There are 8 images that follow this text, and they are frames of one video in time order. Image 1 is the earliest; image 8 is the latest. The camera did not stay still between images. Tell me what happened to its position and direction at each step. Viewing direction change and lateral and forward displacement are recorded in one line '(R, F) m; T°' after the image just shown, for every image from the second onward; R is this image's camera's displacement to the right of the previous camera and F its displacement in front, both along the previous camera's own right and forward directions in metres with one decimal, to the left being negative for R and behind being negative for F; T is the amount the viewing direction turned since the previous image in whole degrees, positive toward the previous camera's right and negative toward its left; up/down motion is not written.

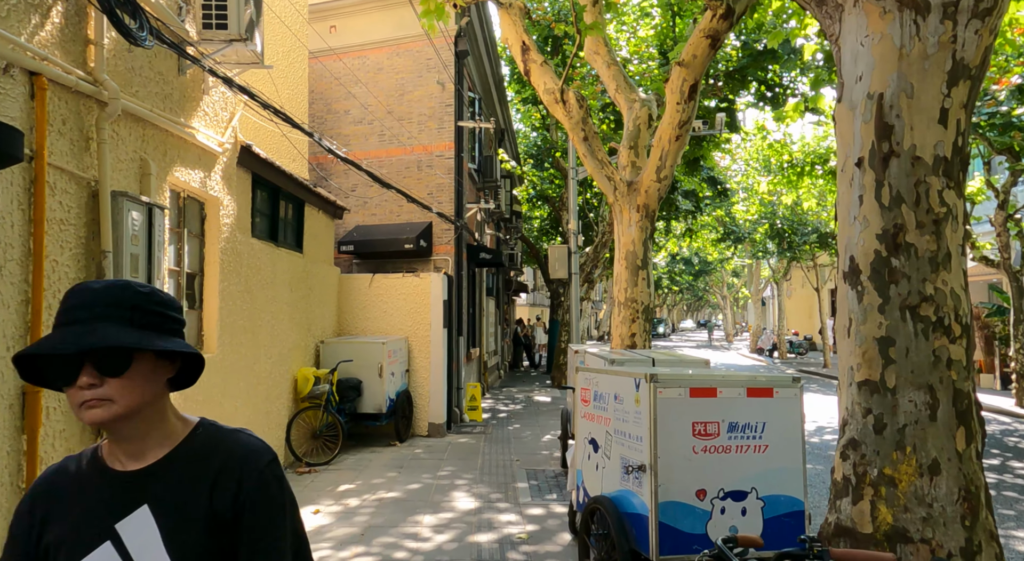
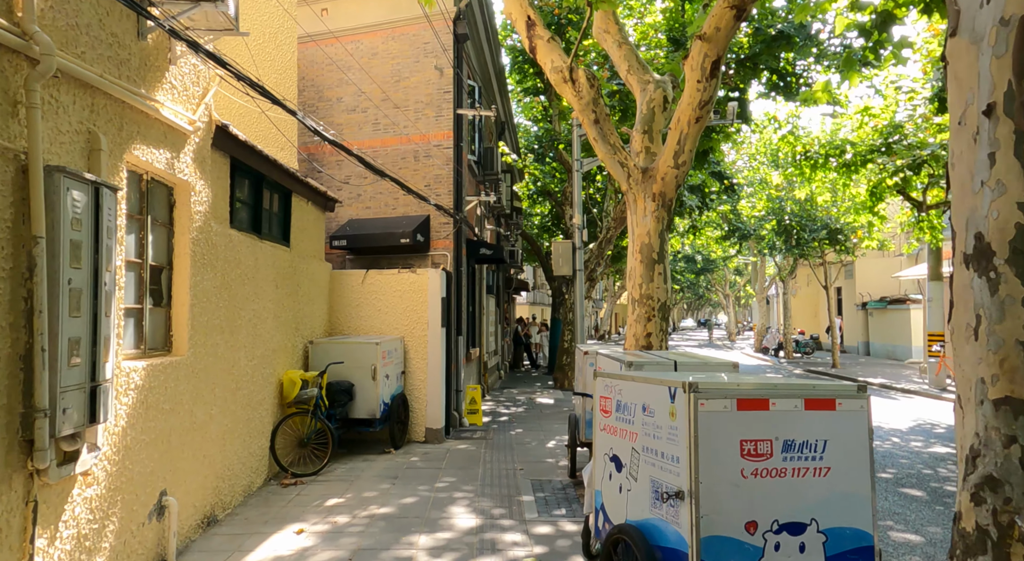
(-0.1, +0.6) m; 0°
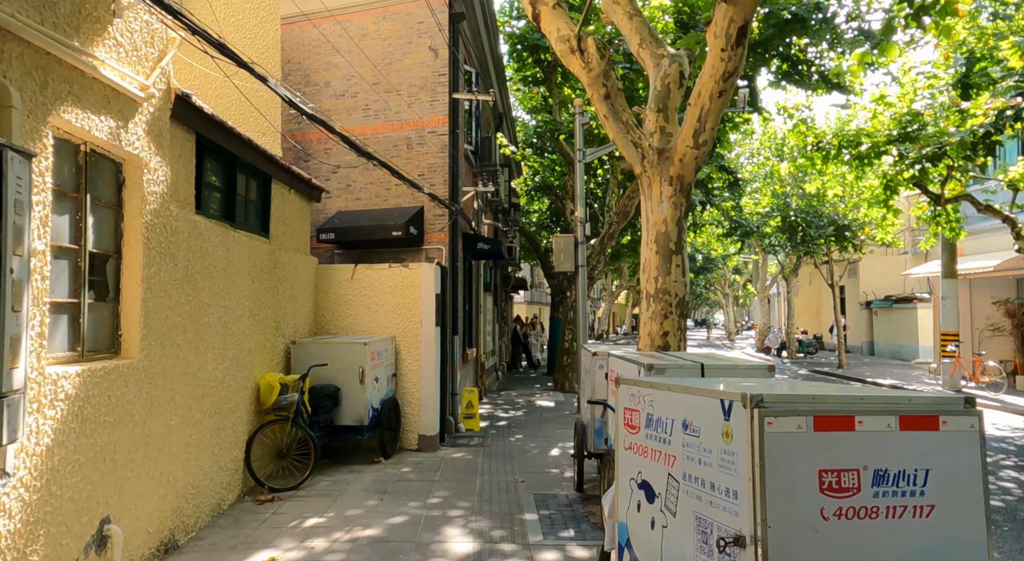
(0.0, +0.7) m; 0°
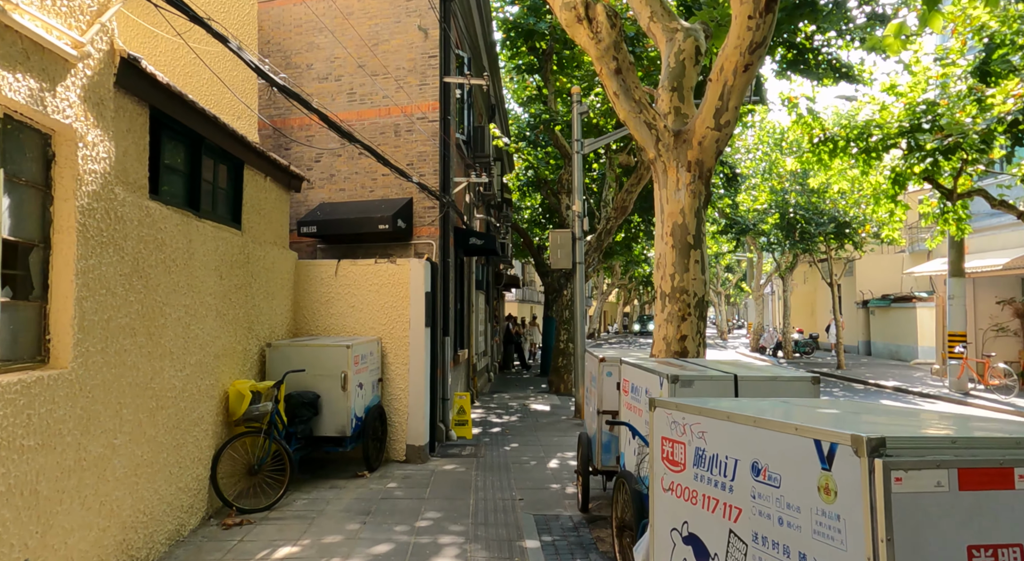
(-0.1, +0.7) m; +1°
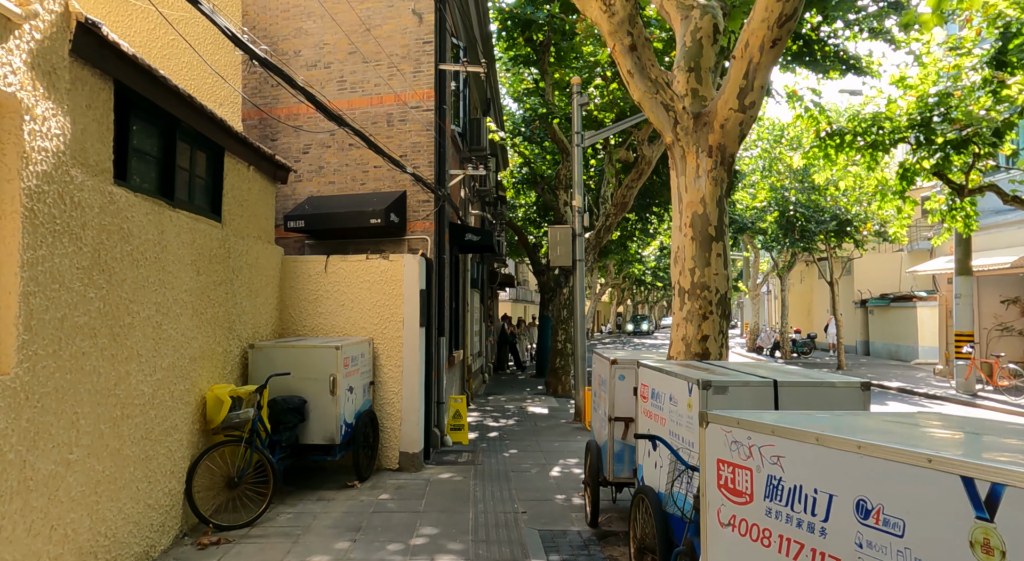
(-0.1, +0.5) m; +1°
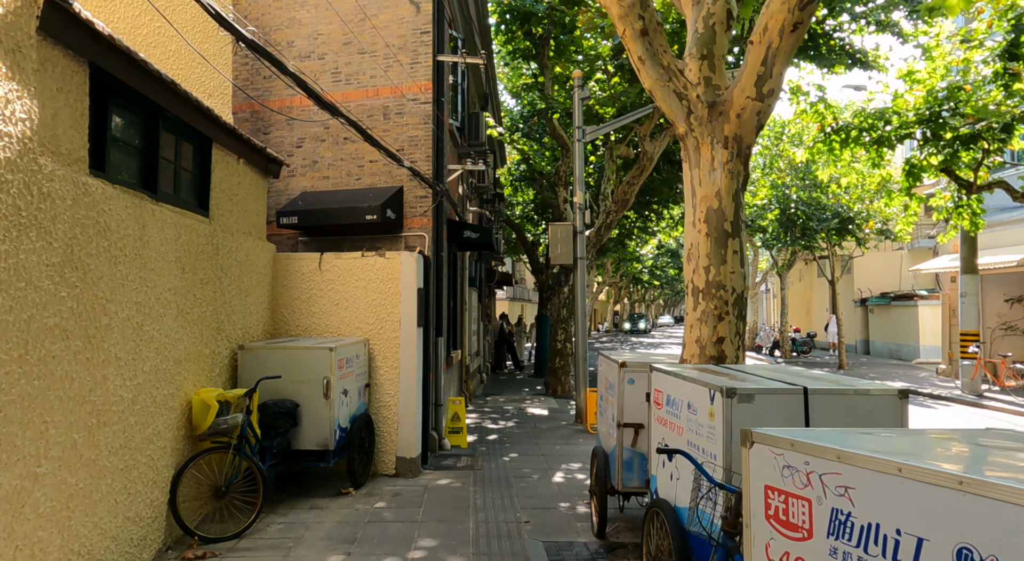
(-0.1, +0.3) m; 0°
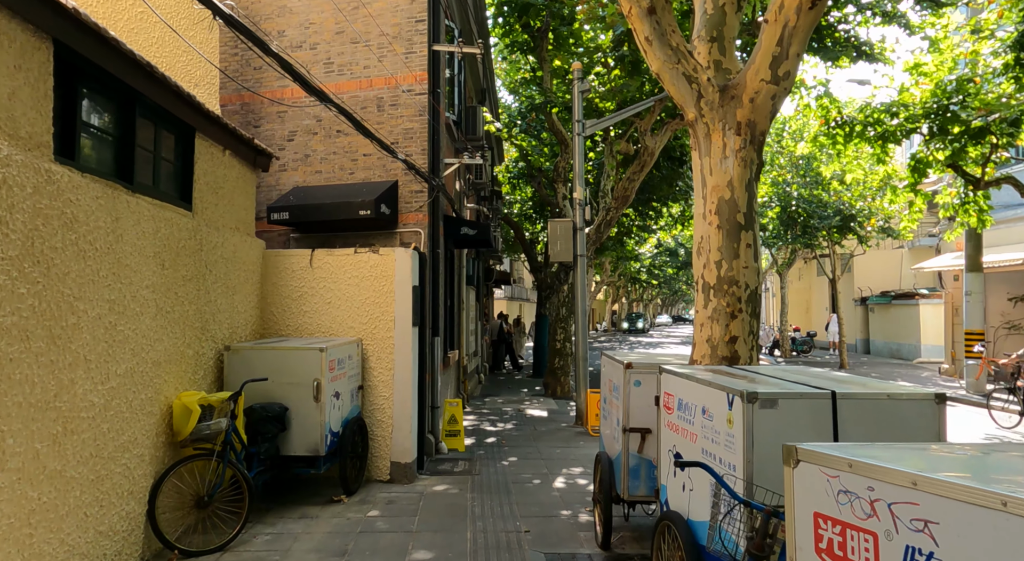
(0.0, +0.3) m; 0°
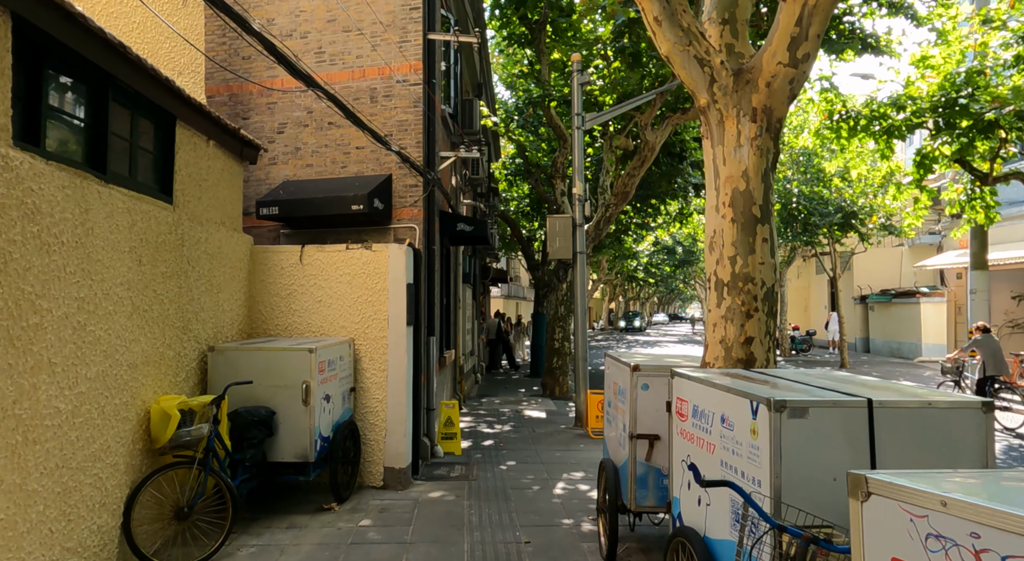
(0.0, +0.3) m; 0°
